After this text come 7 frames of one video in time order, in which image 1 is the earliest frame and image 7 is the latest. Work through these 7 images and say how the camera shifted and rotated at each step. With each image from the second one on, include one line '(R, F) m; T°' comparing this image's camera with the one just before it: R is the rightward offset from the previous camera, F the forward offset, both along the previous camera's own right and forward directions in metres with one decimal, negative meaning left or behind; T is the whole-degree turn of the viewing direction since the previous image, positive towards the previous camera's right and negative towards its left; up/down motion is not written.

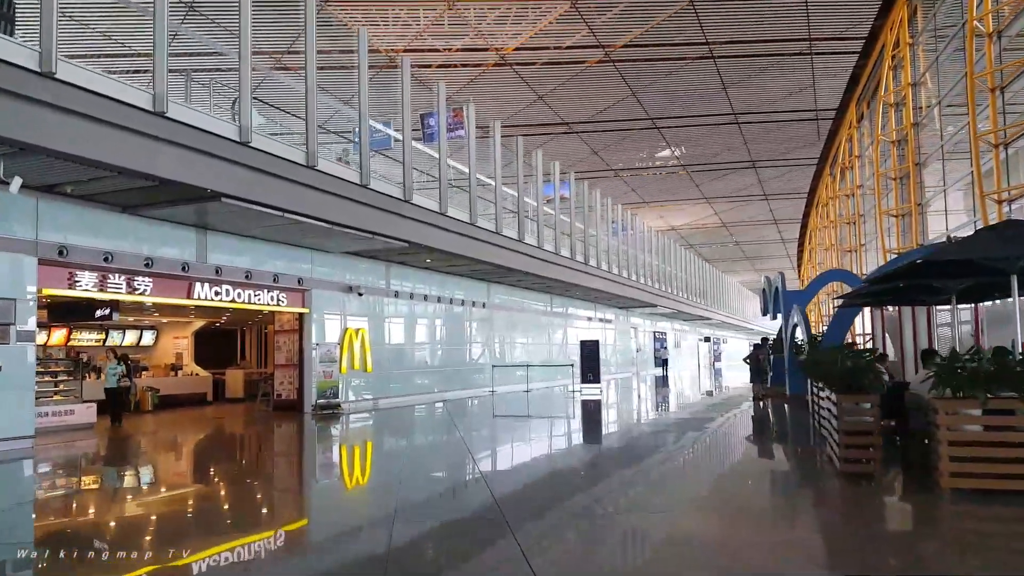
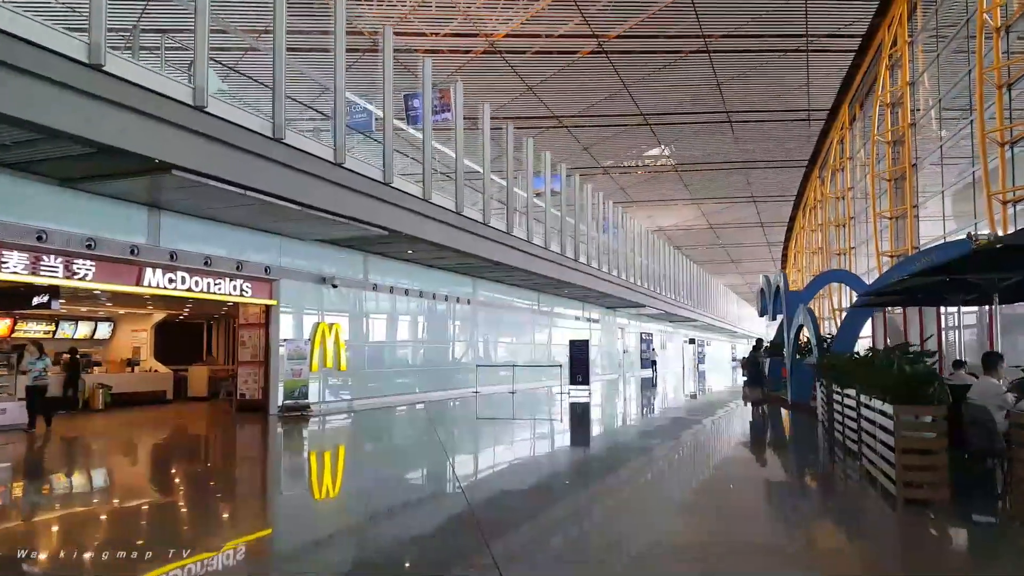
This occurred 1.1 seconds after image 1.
(0.0, +0.7) m; +1°
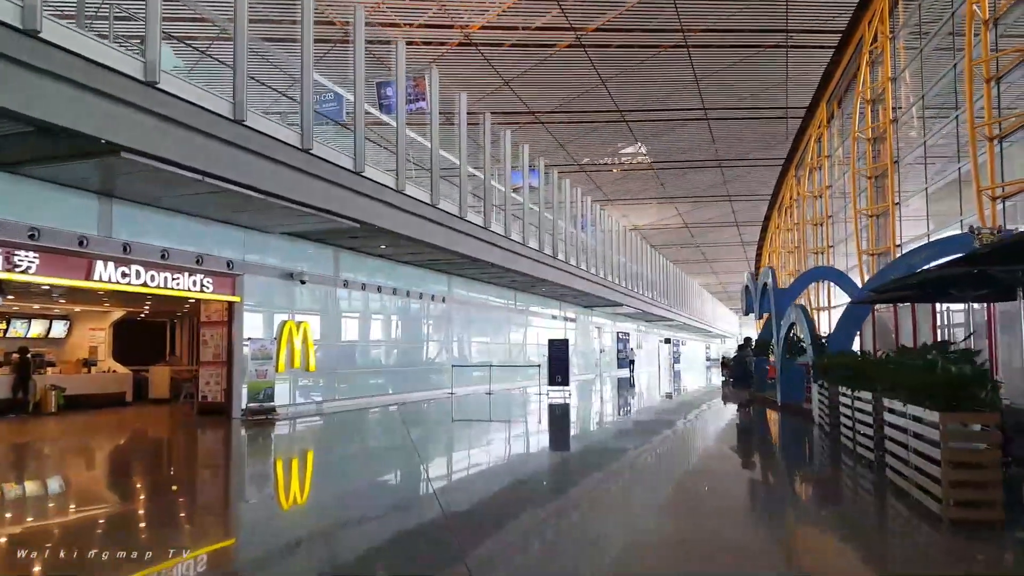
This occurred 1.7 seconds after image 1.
(-0.1, +0.4) m; +2°
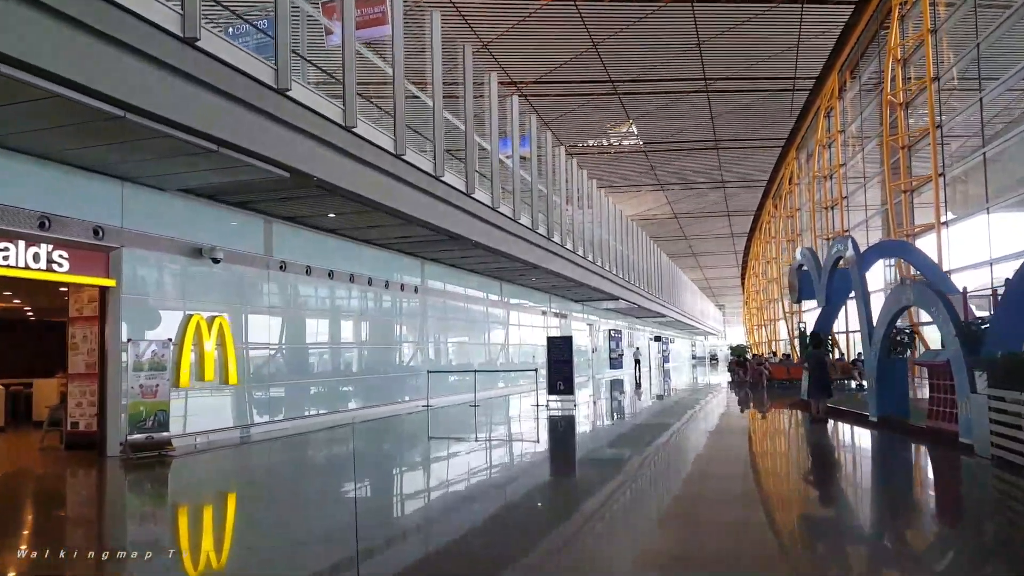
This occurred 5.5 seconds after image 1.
(-0.2, +2.4) m; +2°
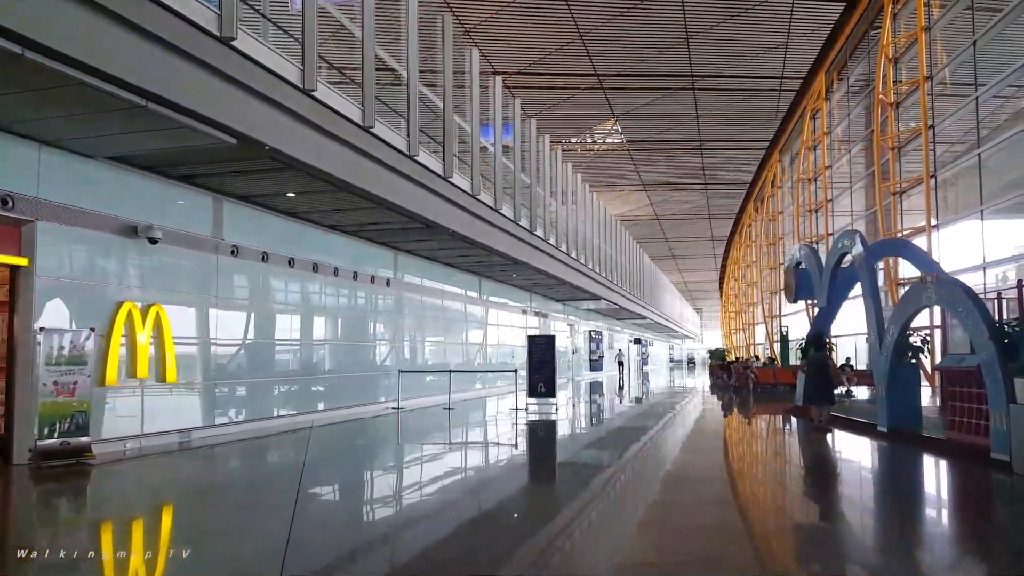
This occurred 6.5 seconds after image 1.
(0.0, +0.7) m; +2°
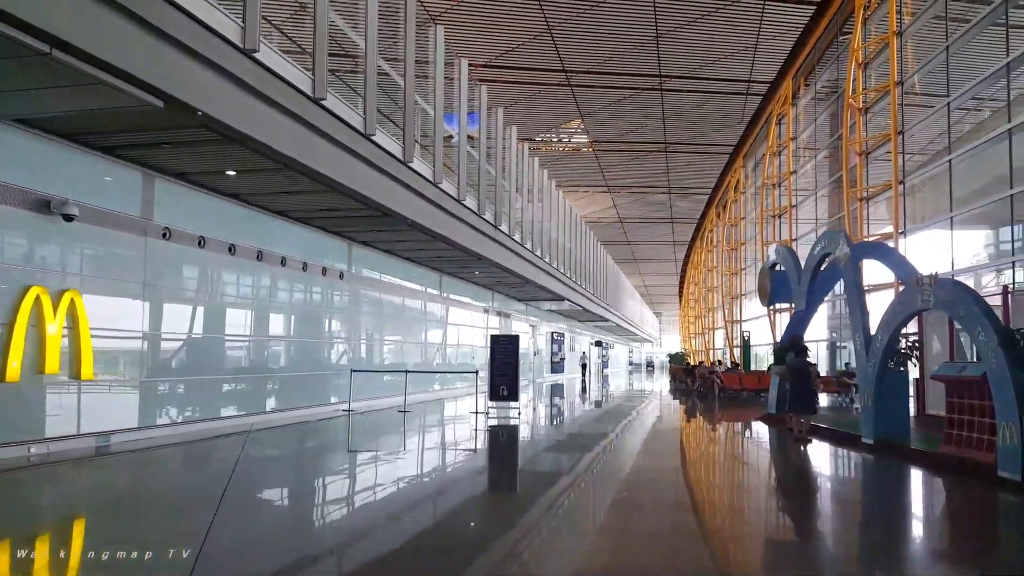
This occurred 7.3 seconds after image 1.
(0.0, +0.5) m; +3°
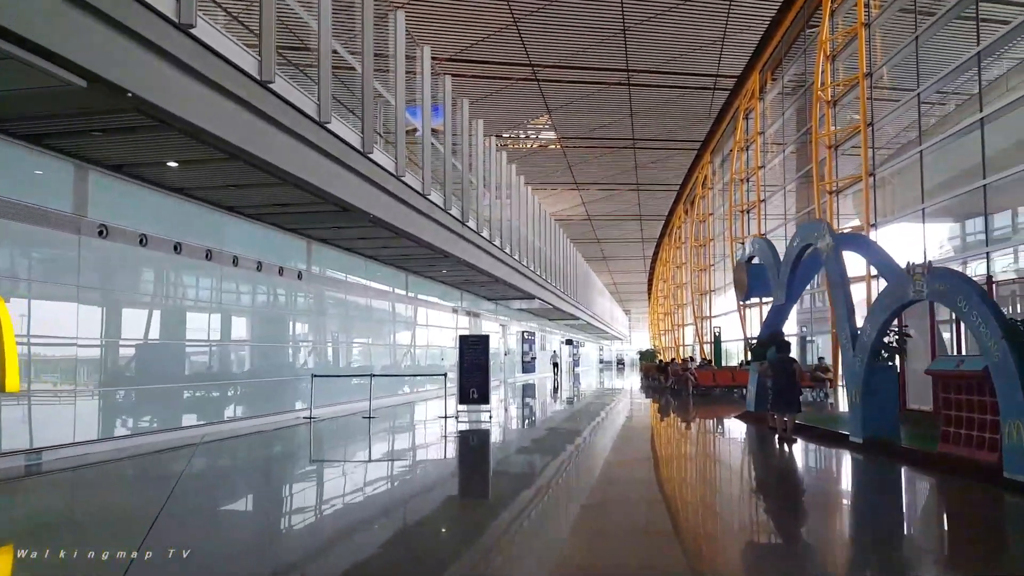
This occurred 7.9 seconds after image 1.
(0.0, +0.4) m; +2°
